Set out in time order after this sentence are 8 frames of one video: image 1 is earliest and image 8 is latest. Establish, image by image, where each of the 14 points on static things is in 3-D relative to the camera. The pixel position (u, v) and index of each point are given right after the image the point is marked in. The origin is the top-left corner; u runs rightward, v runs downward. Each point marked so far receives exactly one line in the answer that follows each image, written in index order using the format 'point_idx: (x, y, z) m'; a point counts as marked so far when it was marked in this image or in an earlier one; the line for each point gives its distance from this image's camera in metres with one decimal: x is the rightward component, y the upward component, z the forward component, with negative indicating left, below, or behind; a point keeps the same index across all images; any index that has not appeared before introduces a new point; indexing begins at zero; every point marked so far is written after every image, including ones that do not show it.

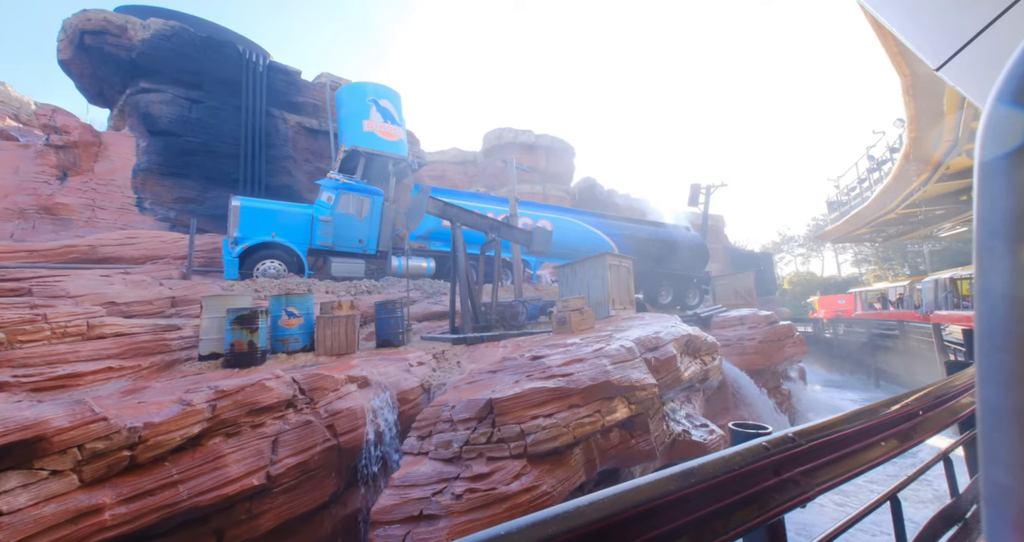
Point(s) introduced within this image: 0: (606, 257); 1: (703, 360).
0: (+2.1, +0.4, +9.9) m
1: (+2.6, -1.2, +6.0) m
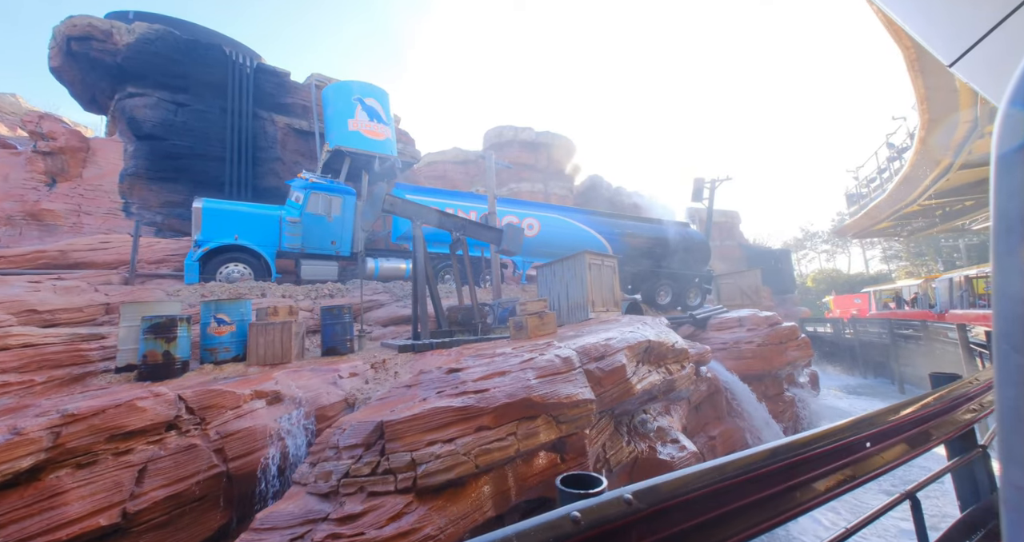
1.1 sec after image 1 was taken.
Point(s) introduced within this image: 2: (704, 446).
0: (+1.5, +0.4, +9.3) m
1: (+1.9, -1.2, +5.4) m
2: (+3.8, -3.5, +8.6) m
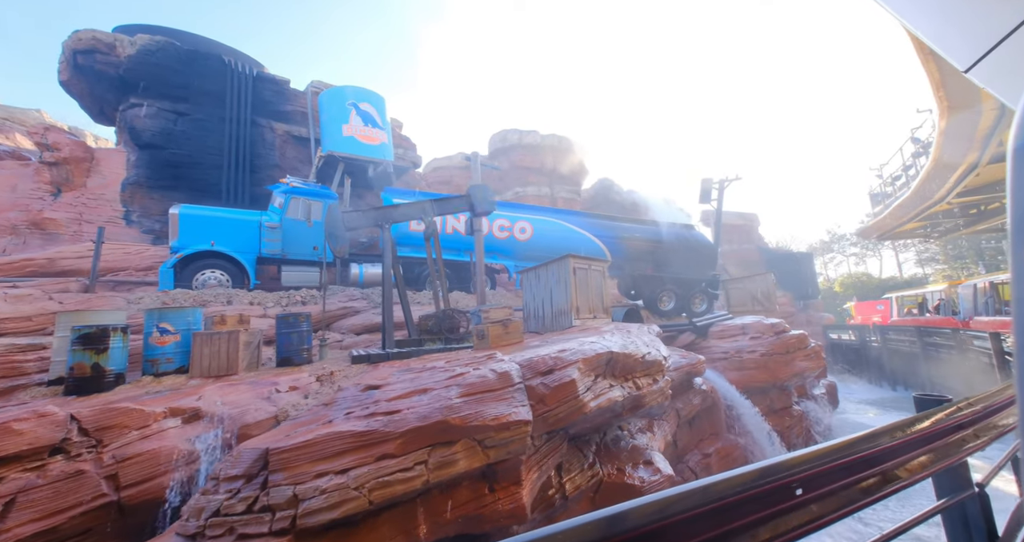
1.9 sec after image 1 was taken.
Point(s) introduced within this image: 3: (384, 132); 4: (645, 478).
0: (+1.1, +0.3, +8.8) m
1: (+1.4, -1.3, +4.9) m
2: (+3.4, -3.6, +8.0) m
3: (-5.1, +5.6, +17.3) m
4: (+1.6, -2.4, +5.1) m
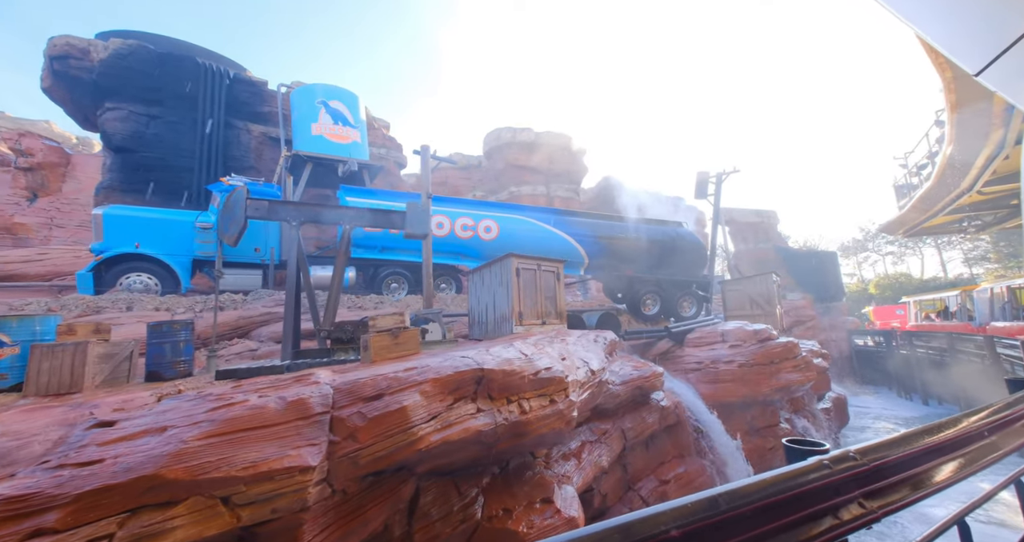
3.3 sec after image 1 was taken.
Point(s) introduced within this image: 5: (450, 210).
0: (0.0, +0.2, +7.9) m
1: (+0.1, -1.3, +4.0) m
2: (+2.3, -3.6, +7.0) m
3: (-5.9, +5.5, +16.7) m
4: (+0.3, -2.4, +4.2) m
5: (-1.7, +1.8, +12.3) m
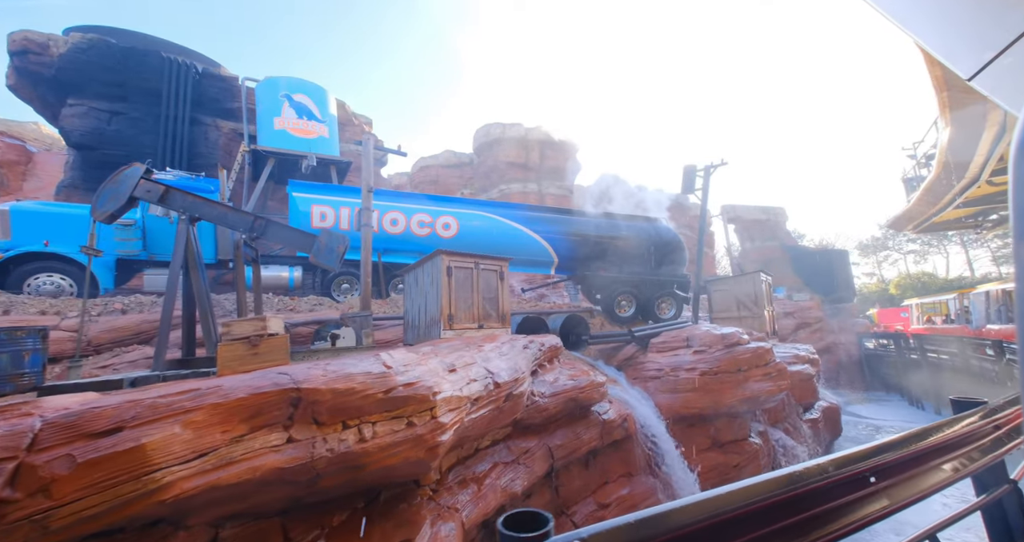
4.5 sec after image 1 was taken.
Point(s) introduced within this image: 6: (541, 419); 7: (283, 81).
0: (-1.2, +0.3, +7.2) m
1: (-1.2, -1.2, +3.2) m
2: (+1.1, -3.5, +6.2) m
3: (-6.9, +5.5, +16.1) m
4: (-1.0, -2.4, +3.4) m
5: (-2.8, +1.8, +11.6) m
6: (+0.4, -2.1, +6.0) m
7: (-8.2, +6.8, +15.6) m
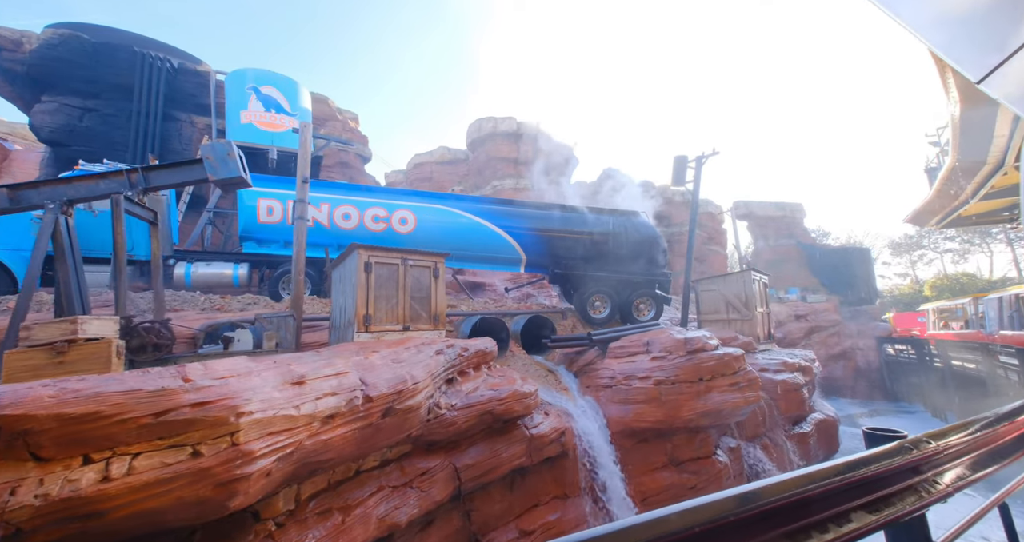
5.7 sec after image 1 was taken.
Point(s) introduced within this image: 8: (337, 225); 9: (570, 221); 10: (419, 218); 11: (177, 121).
0: (-2.4, +0.3, +6.5) m
1: (-2.5, -1.2, +2.5) m
2: (-0.1, -3.5, +5.4) m
3: (-7.8, +5.5, +15.6) m
4: (-2.3, -2.3, +2.7) m
5: (-3.8, +1.9, +11.0) m
6: (-0.8, -2.0, +5.3) m
7: (-9.1, +6.9, +15.1) m
8: (-4.3, +1.2, +10.7) m
9: (+1.7, +1.5, +12.6) m
10: (-2.4, +1.4, +11.2) m
11: (-13.2, +5.9, +17.1) m
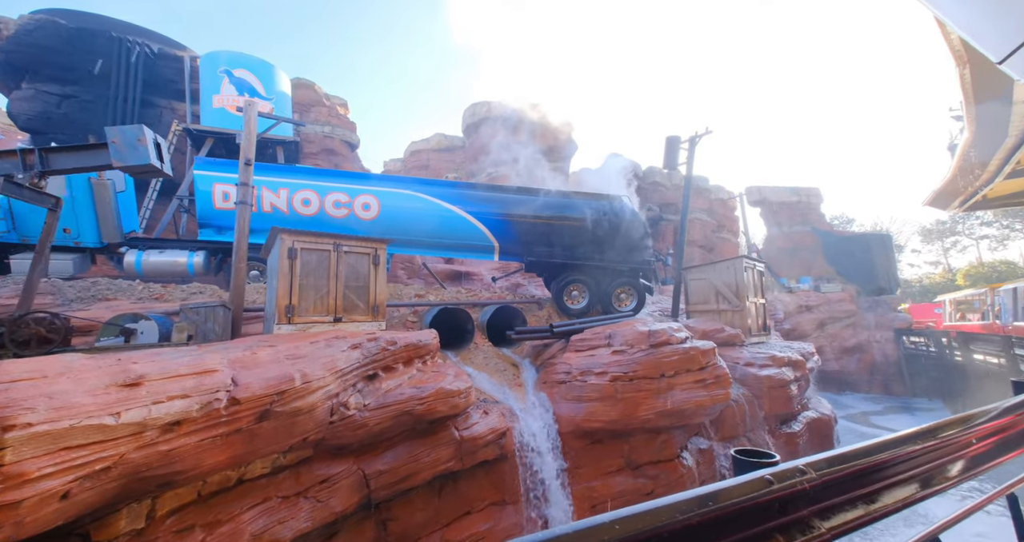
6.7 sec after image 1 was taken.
0: (-3.3, +0.5, +6.0) m
1: (-3.5, -1.1, +2.1) m
2: (-1.0, -3.3, +4.9) m
3: (-8.4, +5.9, +15.1) m
4: (-3.3, -2.2, +2.2) m
5: (-4.5, +2.1, +10.5) m
6: (-1.7, -1.9, +4.8) m
7: (-9.7, +7.3, +14.7) m
8: (-5.1, +1.4, +10.2) m
9: (+1.0, +1.8, +11.9) m
10: (-3.1, +1.7, +10.7) m
11: (-13.8, +6.4, +16.8) m
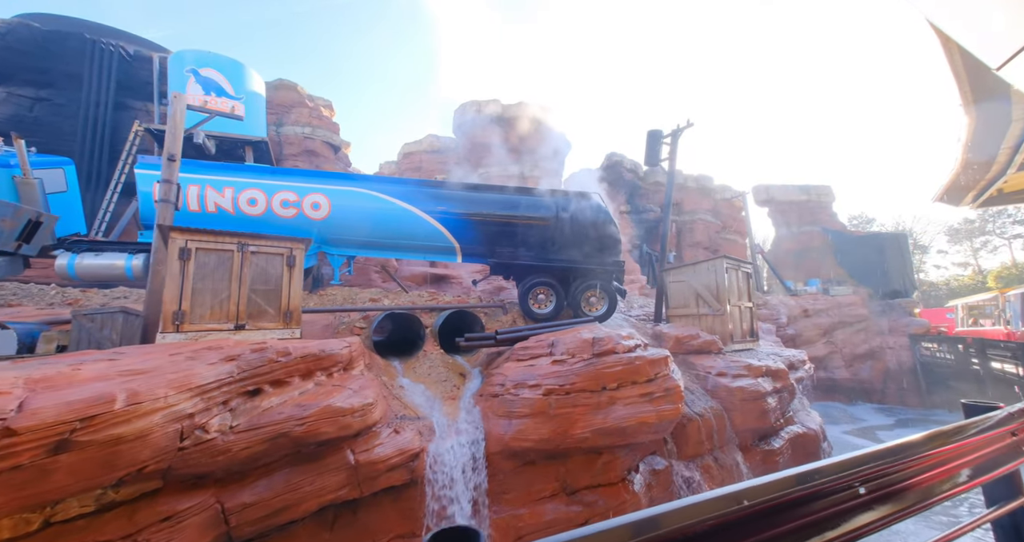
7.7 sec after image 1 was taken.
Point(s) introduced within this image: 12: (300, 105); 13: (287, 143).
0: (-4.4, +0.5, +5.4) m
1: (-4.7, -1.1, +1.5) m
2: (-2.1, -3.3, +4.2) m
3: (-9.3, +5.8, +14.7) m
4: (-4.5, -2.2, +1.7) m
5: (-5.5, +2.1, +9.9) m
6: (-2.8, -1.9, +4.2) m
7: (-10.6, +7.1, +14.3) m
8: (-6.1, +1.4, +9.7) m
9: (+0.1, +1.7, +11.2) m
10: (-4.1, +1.6, +10.1) m
11: (-14.6, +6.2, +16.6) m
12: (-9.8, +7.7, +19.9) m
13: (-9.8, +5.6, +18.8) m
